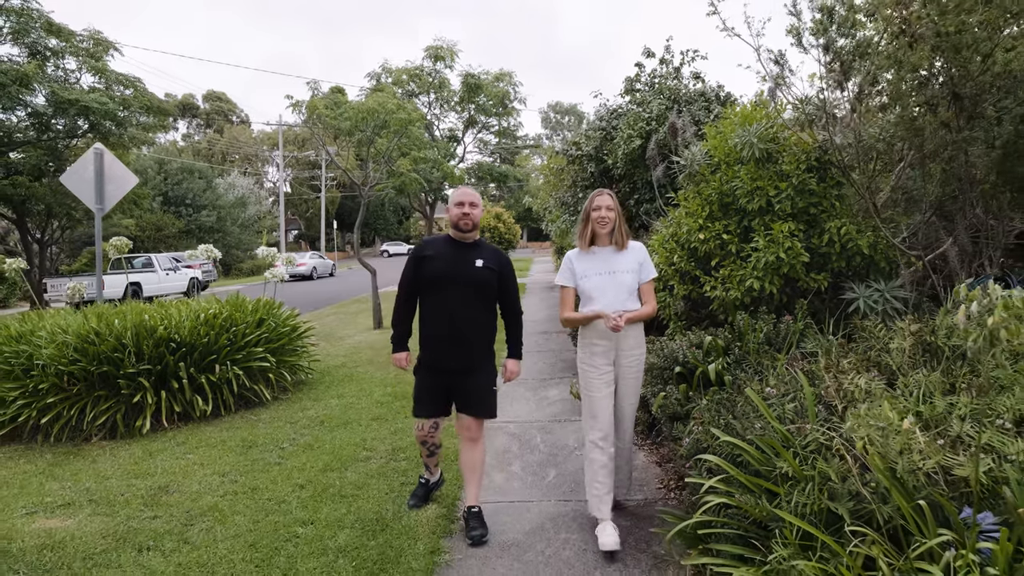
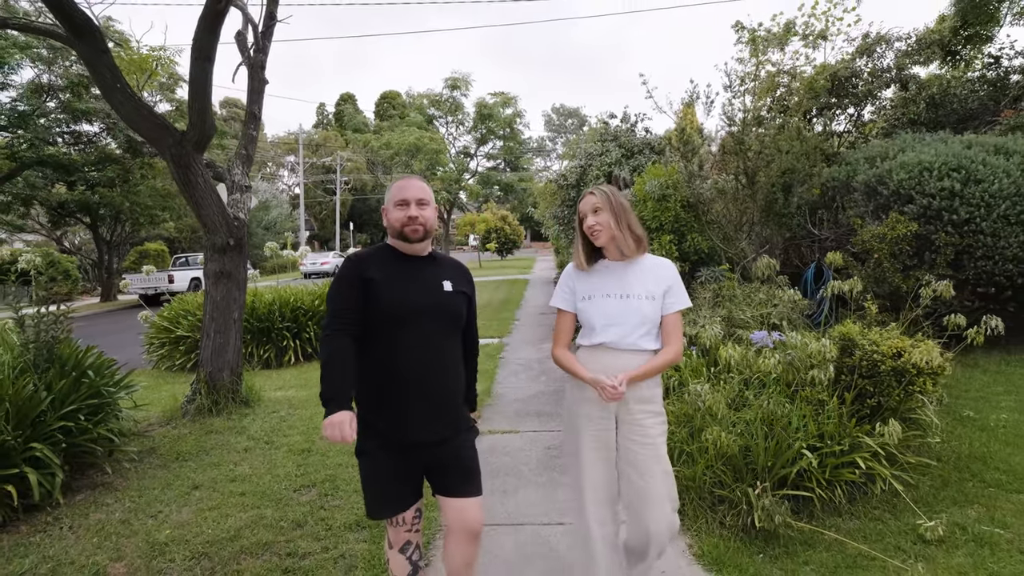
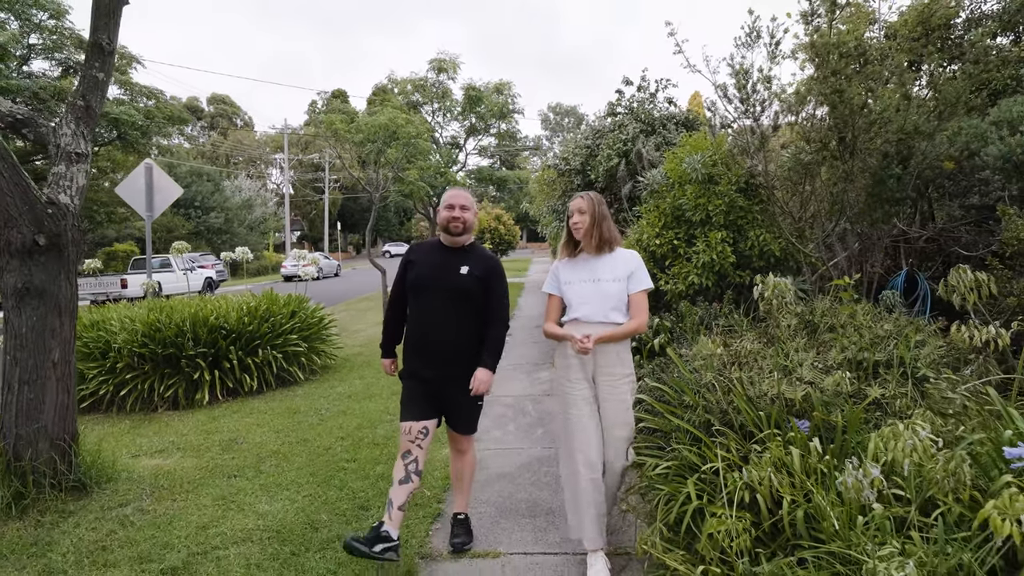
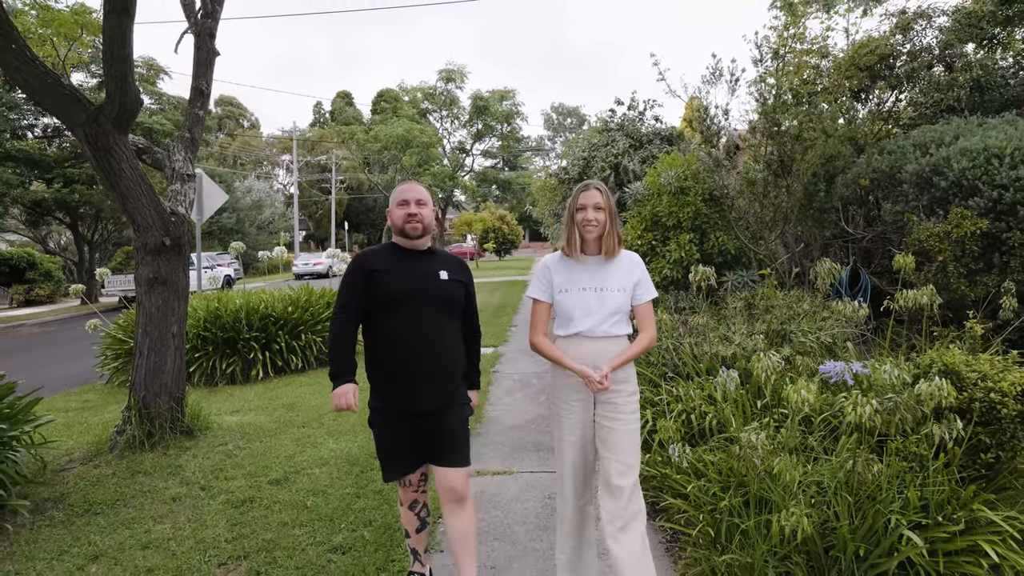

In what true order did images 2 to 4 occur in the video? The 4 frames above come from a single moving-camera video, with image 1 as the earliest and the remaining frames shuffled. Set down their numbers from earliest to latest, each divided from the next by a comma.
3, 4, 2
